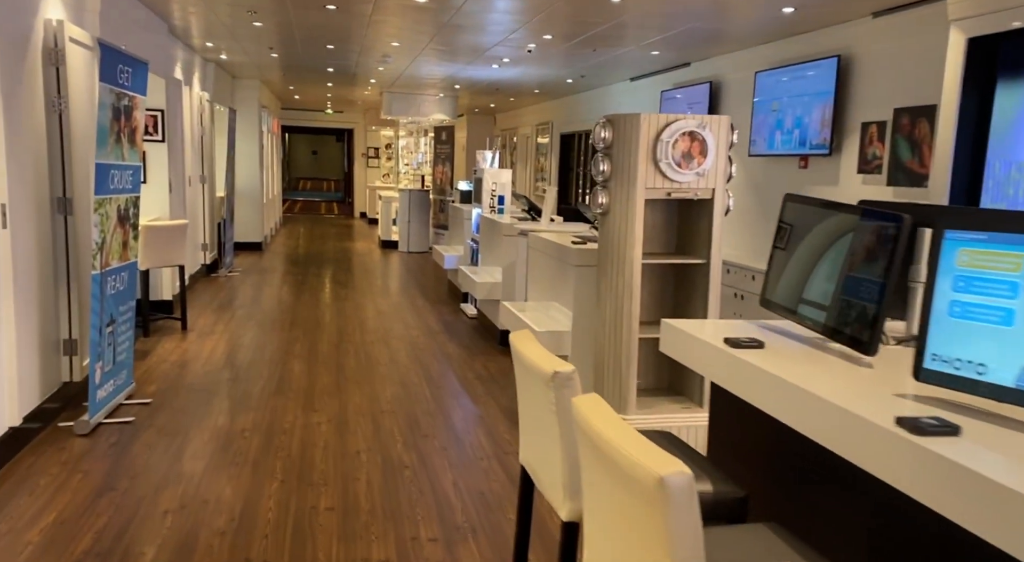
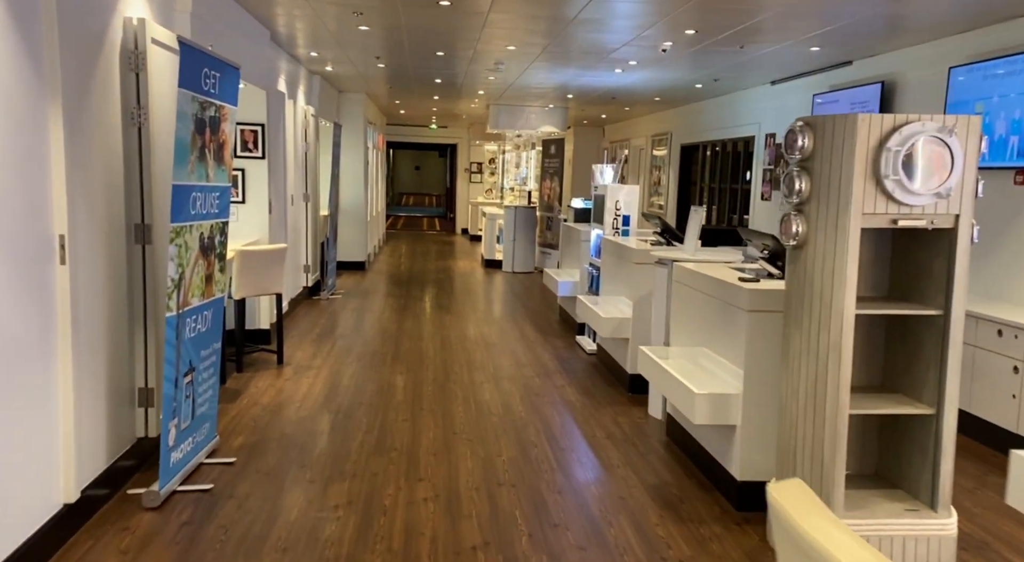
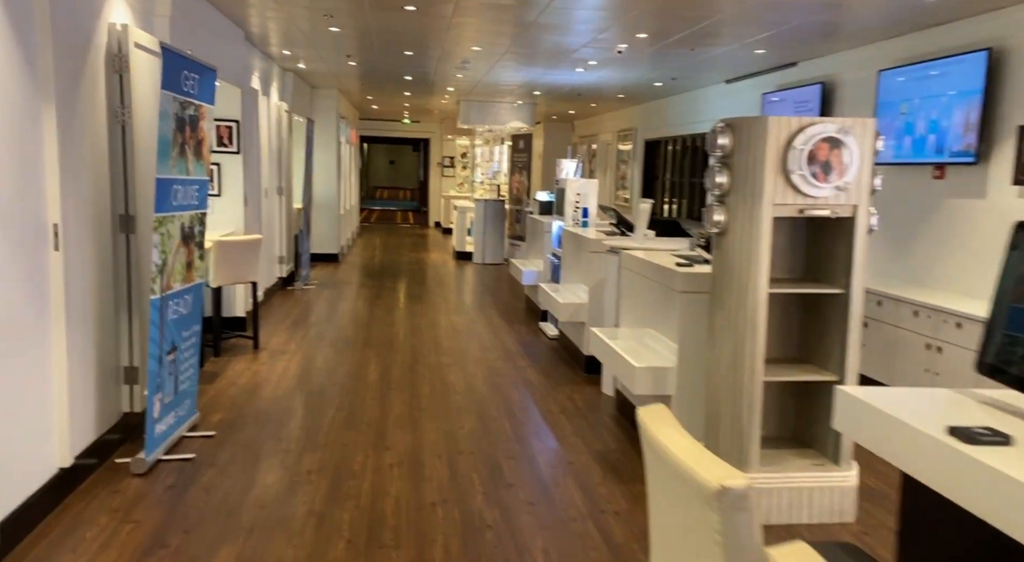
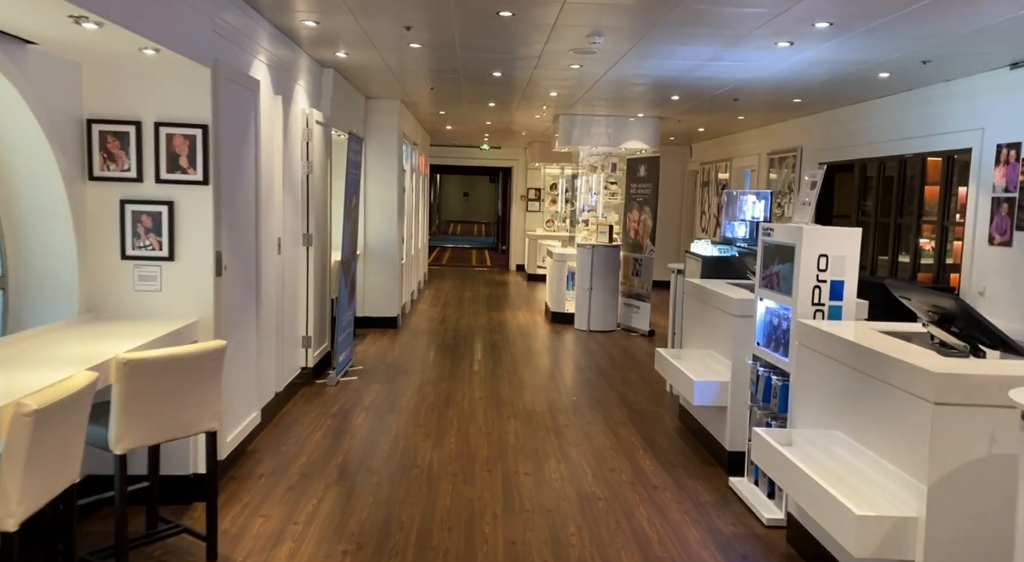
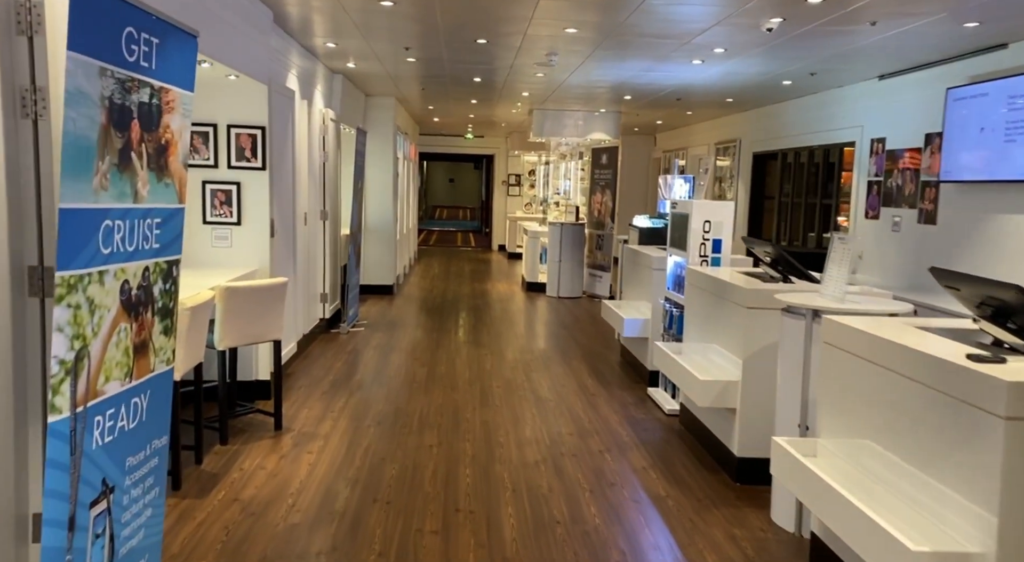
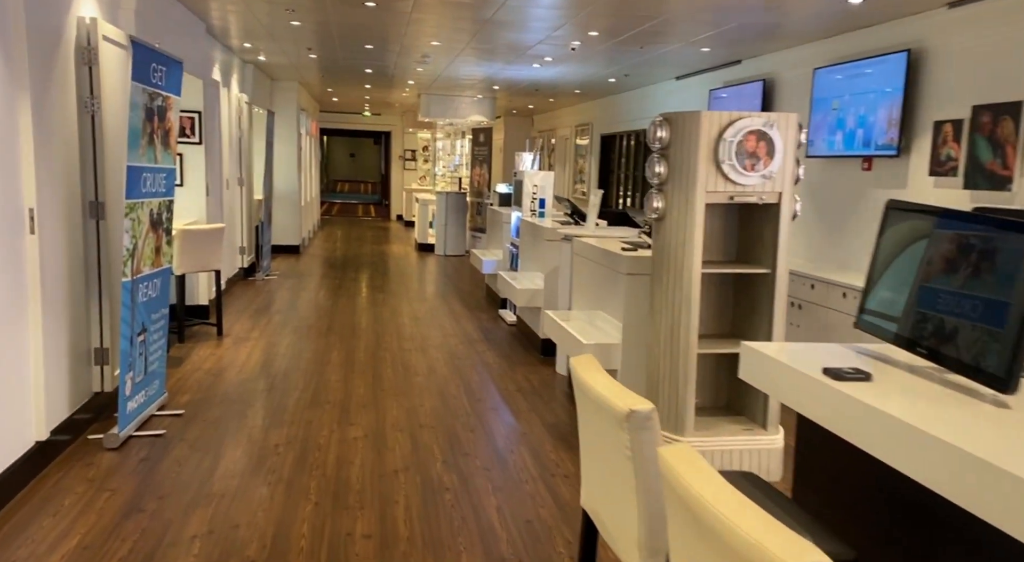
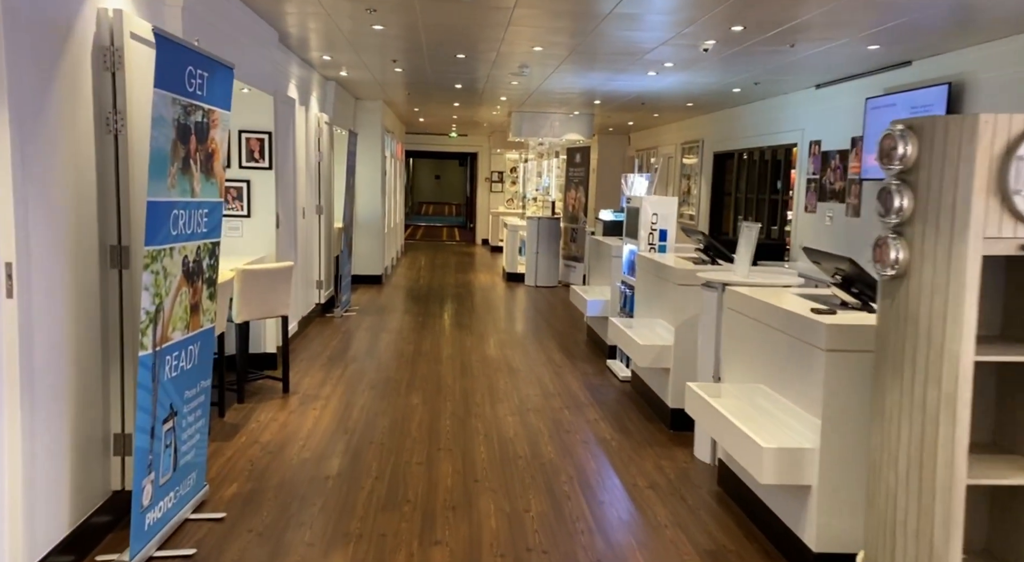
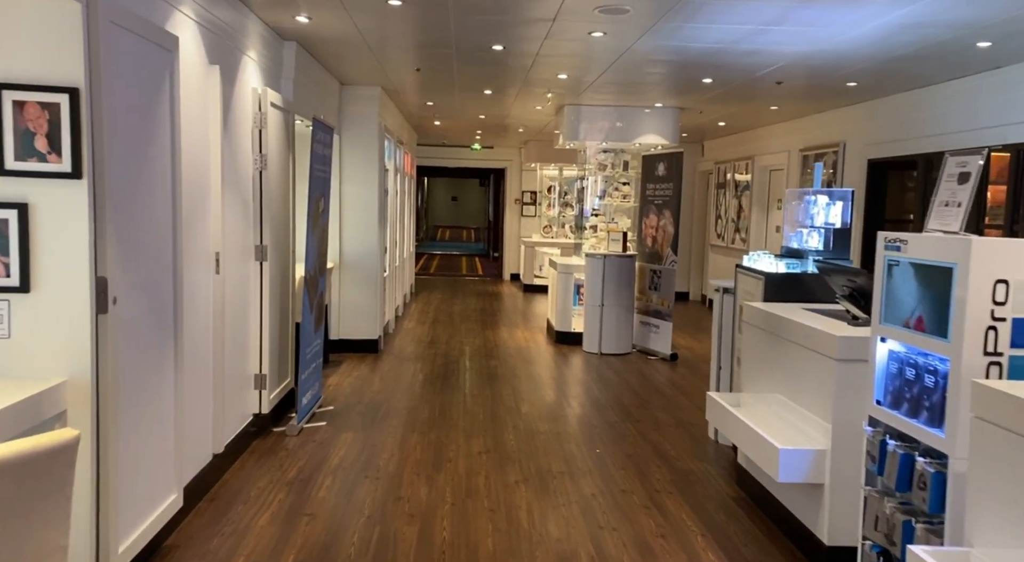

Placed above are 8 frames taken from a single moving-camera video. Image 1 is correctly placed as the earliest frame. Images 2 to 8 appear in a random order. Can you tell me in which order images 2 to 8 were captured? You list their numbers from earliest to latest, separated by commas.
6, 3, 2, 7, 5, 4, 8
